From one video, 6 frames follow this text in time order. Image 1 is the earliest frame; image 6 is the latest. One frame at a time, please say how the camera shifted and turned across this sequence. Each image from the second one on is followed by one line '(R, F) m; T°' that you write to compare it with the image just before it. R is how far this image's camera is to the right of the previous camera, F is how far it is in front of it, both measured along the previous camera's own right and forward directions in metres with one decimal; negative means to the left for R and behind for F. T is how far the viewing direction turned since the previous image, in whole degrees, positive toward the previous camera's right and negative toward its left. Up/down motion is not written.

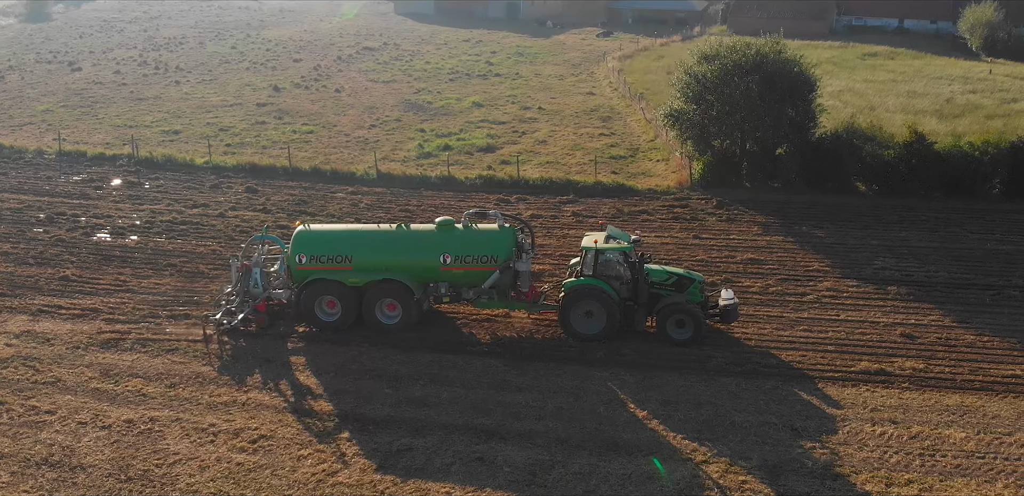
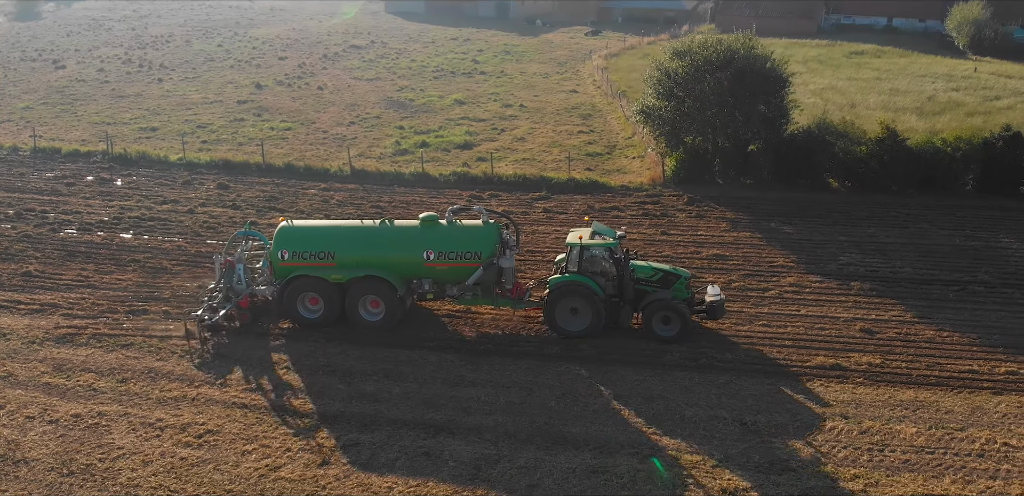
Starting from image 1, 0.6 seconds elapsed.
(+0.8, +0.1) m; 0°
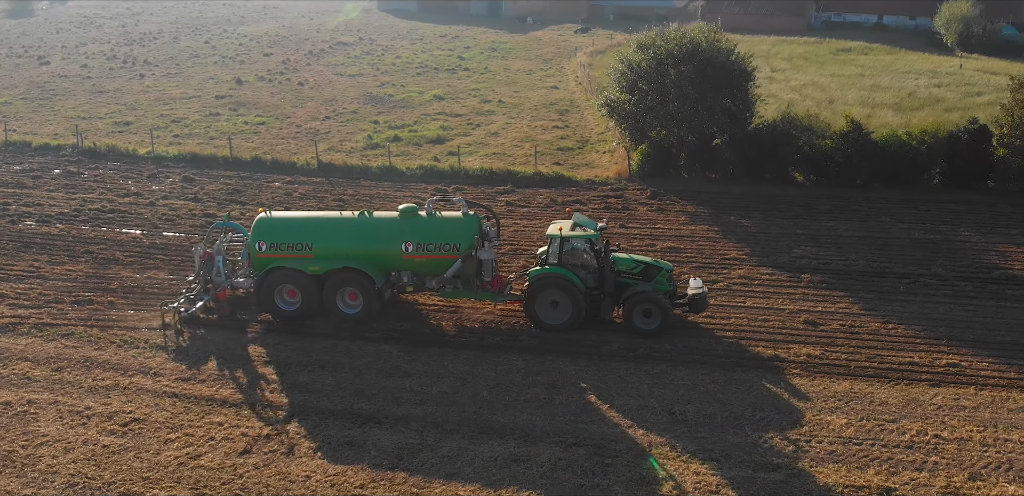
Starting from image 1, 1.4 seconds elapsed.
(+1.2, +0.1) m; 0°
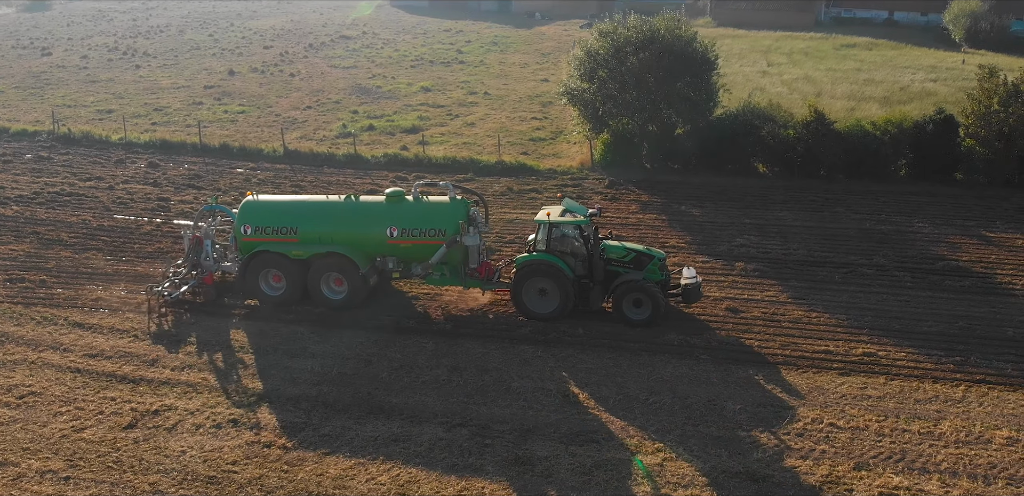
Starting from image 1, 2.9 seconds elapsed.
(+2.0, +0.3) m; -2°
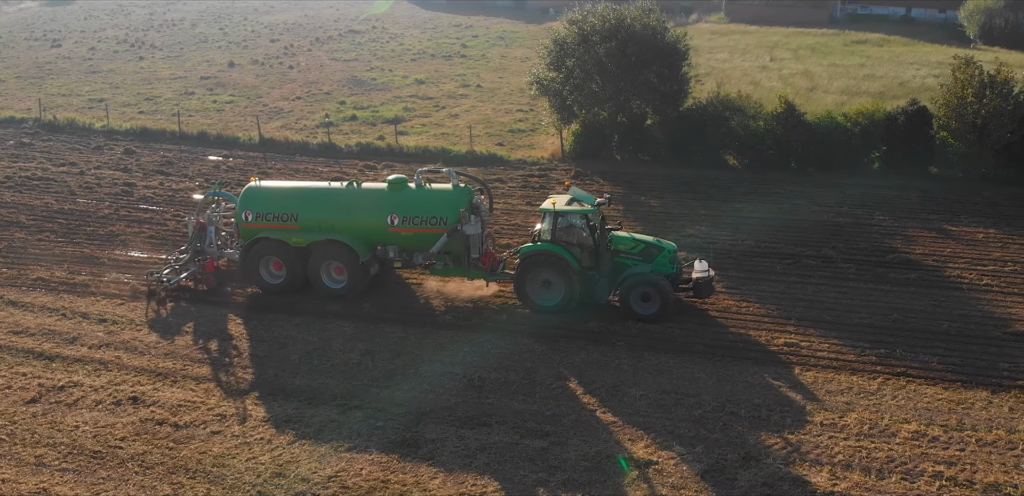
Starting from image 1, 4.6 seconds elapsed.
(+1.9, +0.2) m; -2°
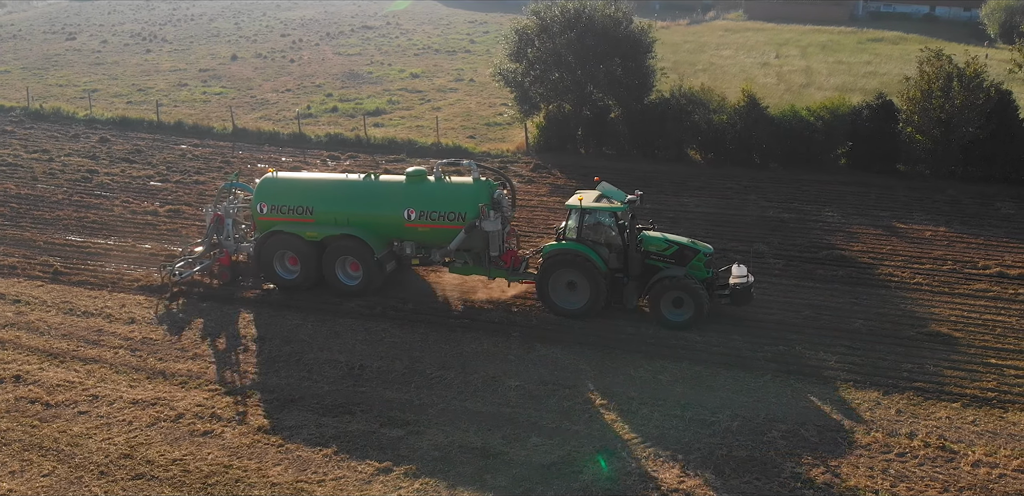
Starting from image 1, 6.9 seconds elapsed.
(+2.3, +0.3) m; -3°
